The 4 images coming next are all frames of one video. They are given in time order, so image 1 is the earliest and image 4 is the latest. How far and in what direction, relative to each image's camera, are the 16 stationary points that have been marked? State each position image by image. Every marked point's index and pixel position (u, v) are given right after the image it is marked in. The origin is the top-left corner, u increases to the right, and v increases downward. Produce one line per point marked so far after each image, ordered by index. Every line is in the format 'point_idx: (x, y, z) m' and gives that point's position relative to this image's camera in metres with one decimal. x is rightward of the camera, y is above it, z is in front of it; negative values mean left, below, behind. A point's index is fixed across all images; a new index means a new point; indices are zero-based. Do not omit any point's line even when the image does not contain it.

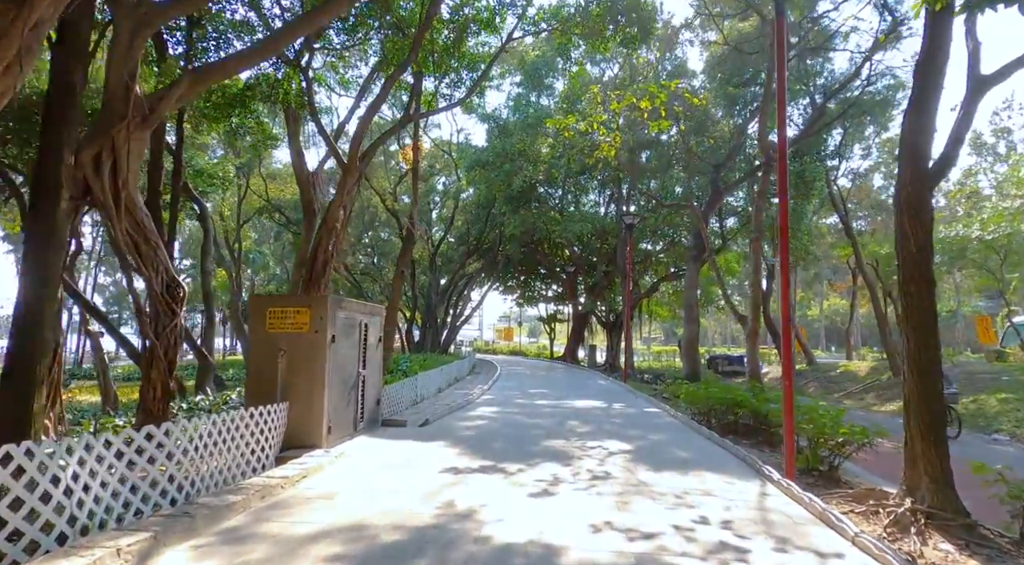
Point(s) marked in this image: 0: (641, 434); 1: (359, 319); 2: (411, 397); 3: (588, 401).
0: (+1.6, -1.9, +7.8) m
1: (-1.7, -0.4, +6.9) m
2: (-1.8, -2.0, +11.0) m
3: (+1.5, -2.3, +12.1) m
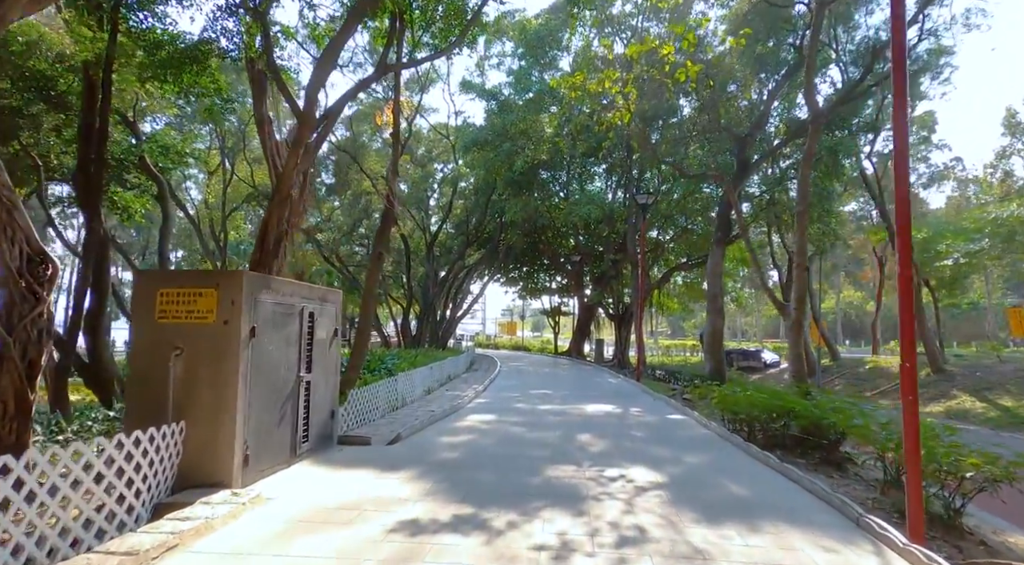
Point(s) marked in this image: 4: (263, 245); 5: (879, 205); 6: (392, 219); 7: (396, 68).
0: (+1.6, -1.7, +6.1) m
1: (-1.8, -0.2, +5.2) m
2: (-1.8, -1.8, +9.3) m
3: (+1.4, -2.0, +10.4) m
4: (-3.0, +0.5, +7.6) m
5: (+10.7, +2.3, +18.3) m
6: (-1.9, +1.1, +10.2) m
7: (-1.8, +3.3, +9.8) m
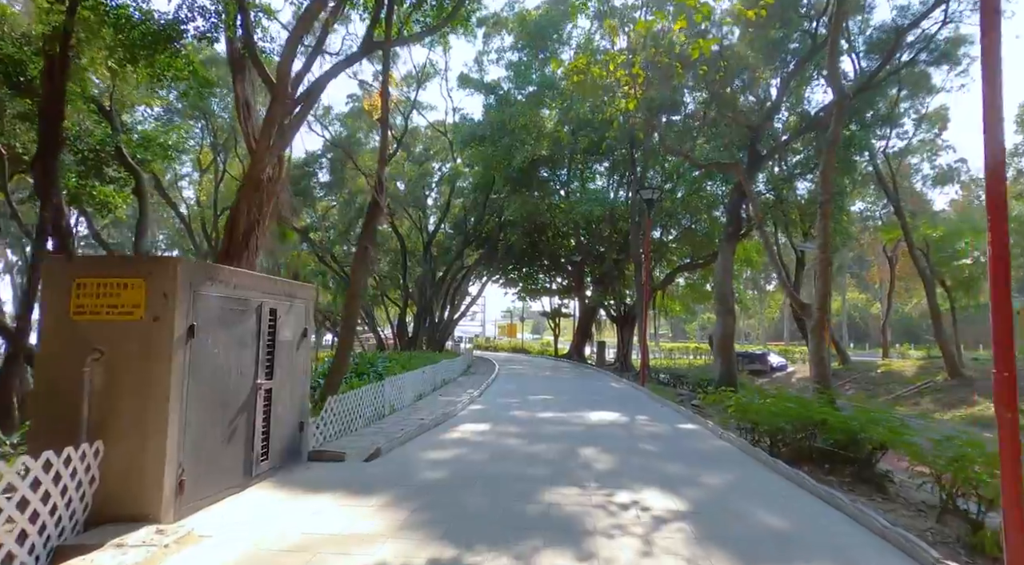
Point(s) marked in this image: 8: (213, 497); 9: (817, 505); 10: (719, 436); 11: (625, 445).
0: (+1.5, -1.6, +5.3) m
1: (-1.8, -0.1, +4.4) m
2: (-1.9, -1.7, +8.5) m
3: (+1.4, -2.0, +9.6) m
4: (-3.0, +0.6, +6.9) m
5: (+10.7, +2.2, +17.6) m
6: (-2.0, +1.1, +9.4) m
7: (-1.8, +3.4, +9.0) m
8: (-1.9, -1.3, +3.9) m
9: (+2.3, -1.6, +4.6) m
10: (+2.5, -1.9, +7.6) m
11: (+1.2, -1.7, +6.5) m
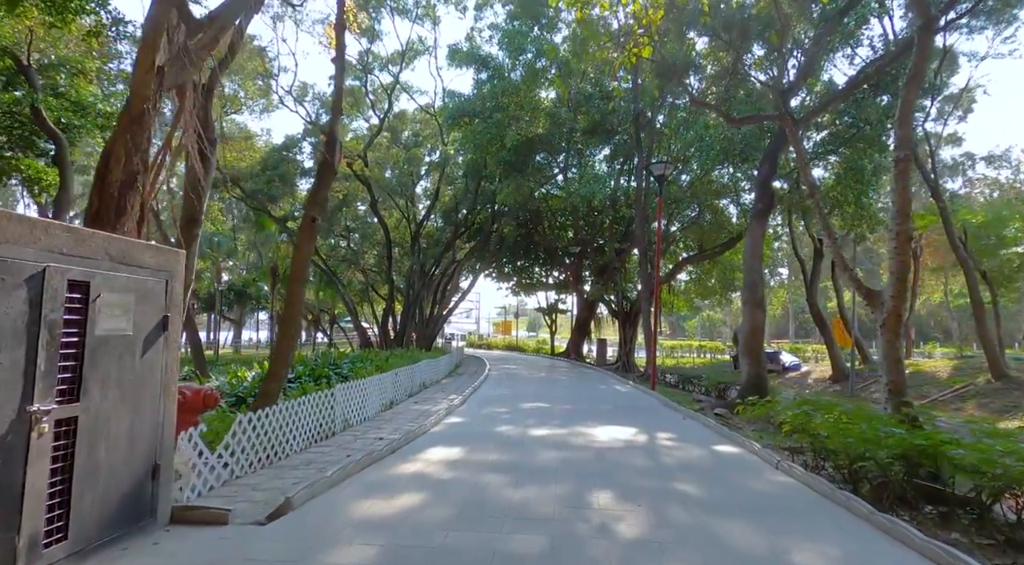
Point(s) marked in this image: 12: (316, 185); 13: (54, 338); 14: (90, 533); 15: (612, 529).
0: (+1.4, -1.4, +3.4) m
1: (-1.9, +0.1, +2.5) m
2: (-2.0, -1.5, +6.6) m
3: (+1.2, -1.8, +7.7) m
4: (-3.1, +0.8, +4.9) m
5: (+10.5, +2.5, +15.7) m
6: (-2.1, +1.3, +7.5) m
7: (-2.0, +3.6, +7.1) m
8: (-2.0, -1.1, +2.0) m
9: (+2.1, -1.4, +2.8) m
10: (+2.4, -1.7, +5.7) m
11: (+1.0, -1.5, +4.6) m
12: (-2.3, +1.1, +7.3) m
13: (-1.9, -0.2, +2.6) m
14: (-1.9, -1.1, +2.9) m
15: (+0.6, -1.4, +3.5) m
